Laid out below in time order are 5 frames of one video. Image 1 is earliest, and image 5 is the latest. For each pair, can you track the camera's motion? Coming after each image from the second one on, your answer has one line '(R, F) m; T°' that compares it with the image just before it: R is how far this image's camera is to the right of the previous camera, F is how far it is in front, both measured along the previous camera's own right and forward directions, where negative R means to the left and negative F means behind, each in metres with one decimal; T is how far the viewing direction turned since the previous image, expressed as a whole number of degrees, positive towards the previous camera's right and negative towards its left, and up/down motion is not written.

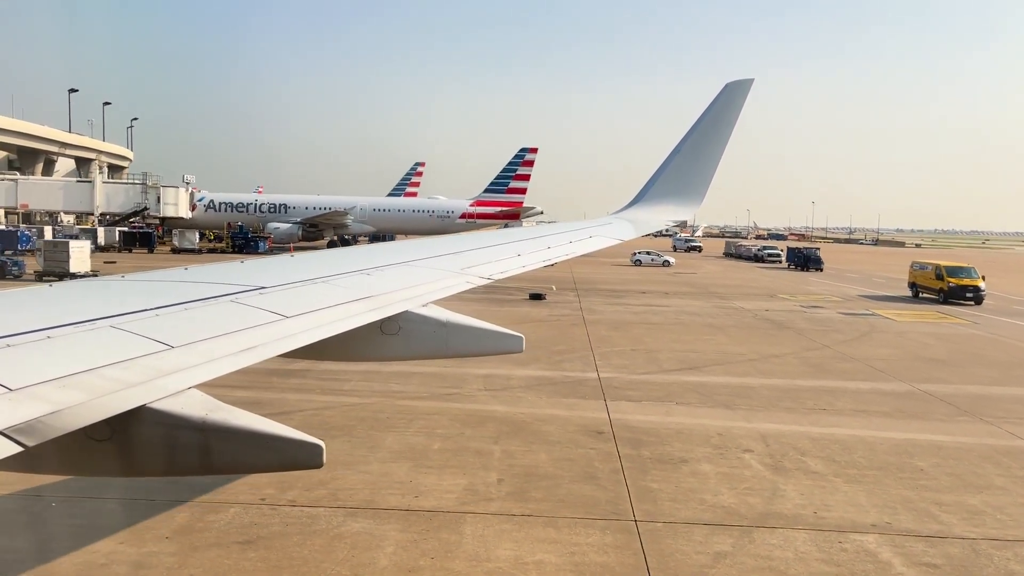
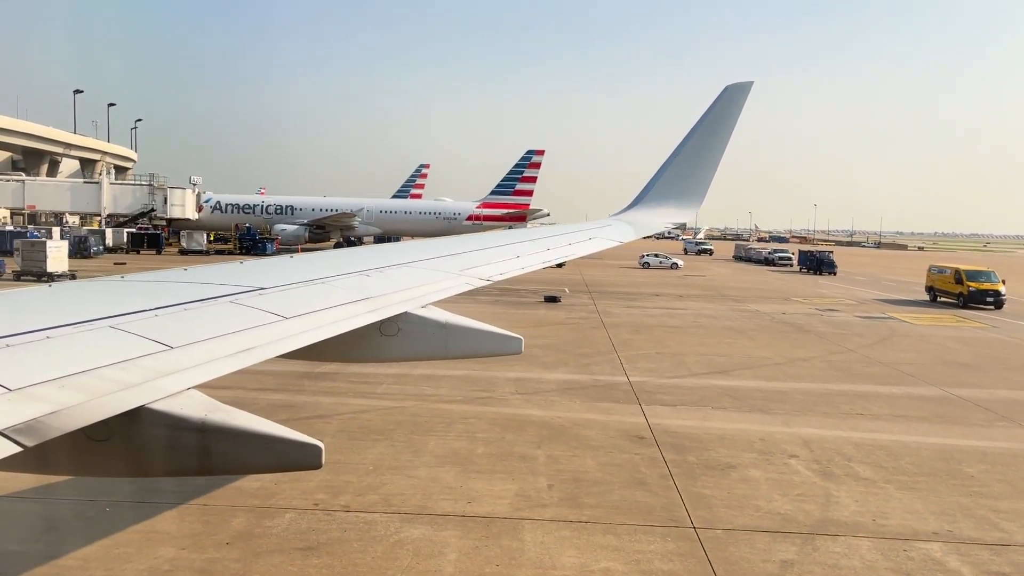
(-0.4, +0.1) m; 0°
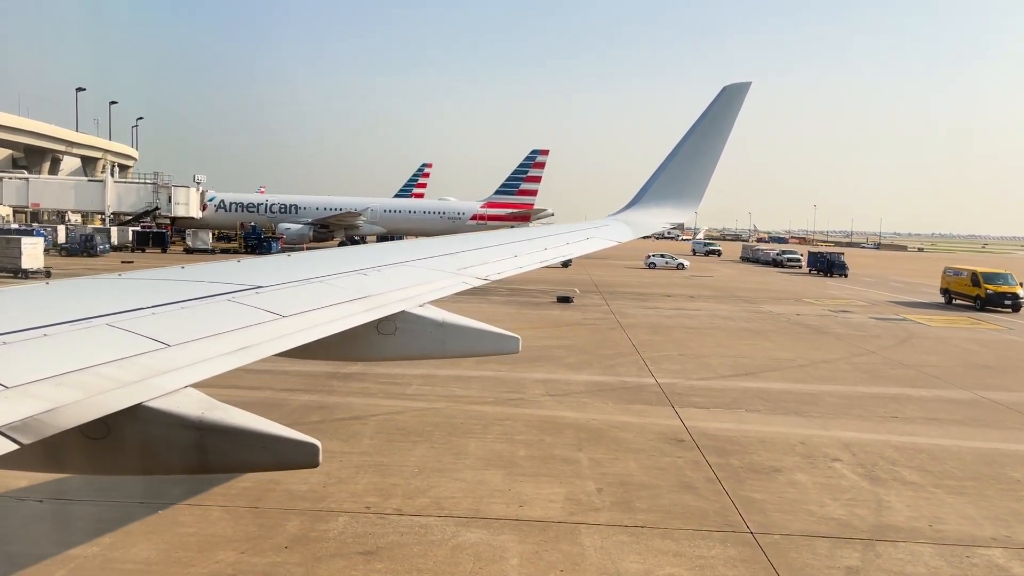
(-0.4, +0.1) m; 0°
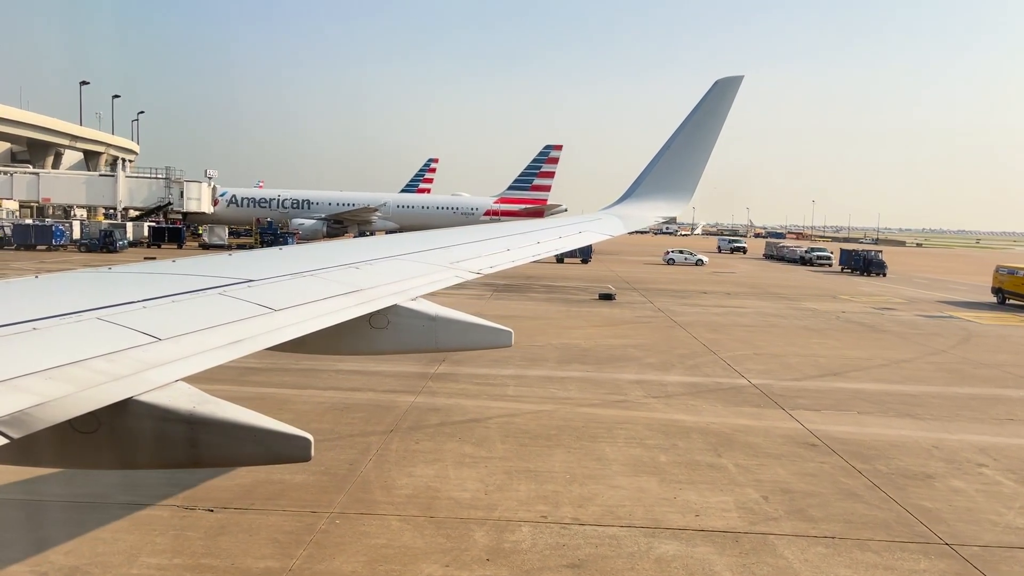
(-1.5, +0.2) m; 0°
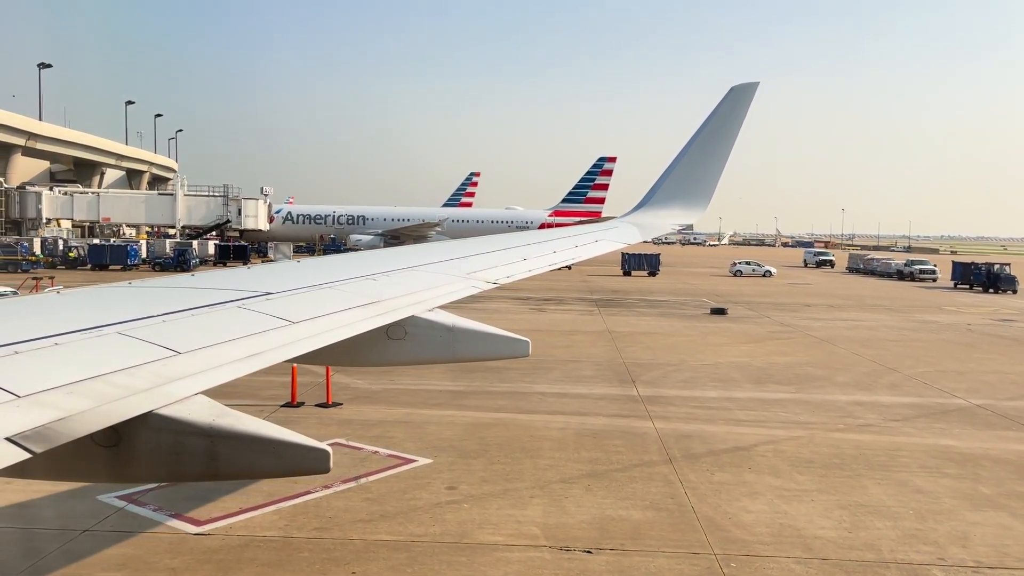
(-2.7, +0.3) m; -2°
